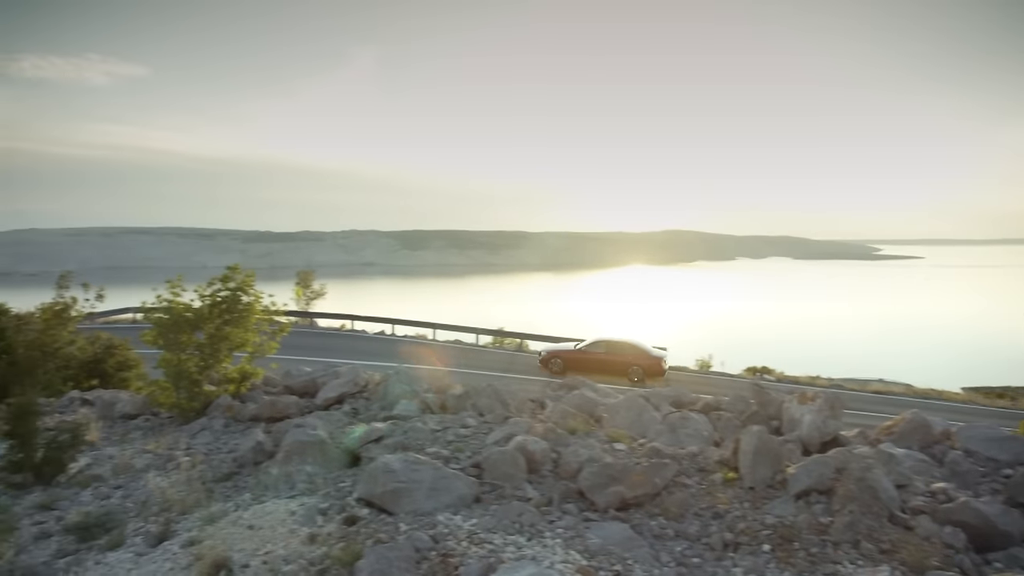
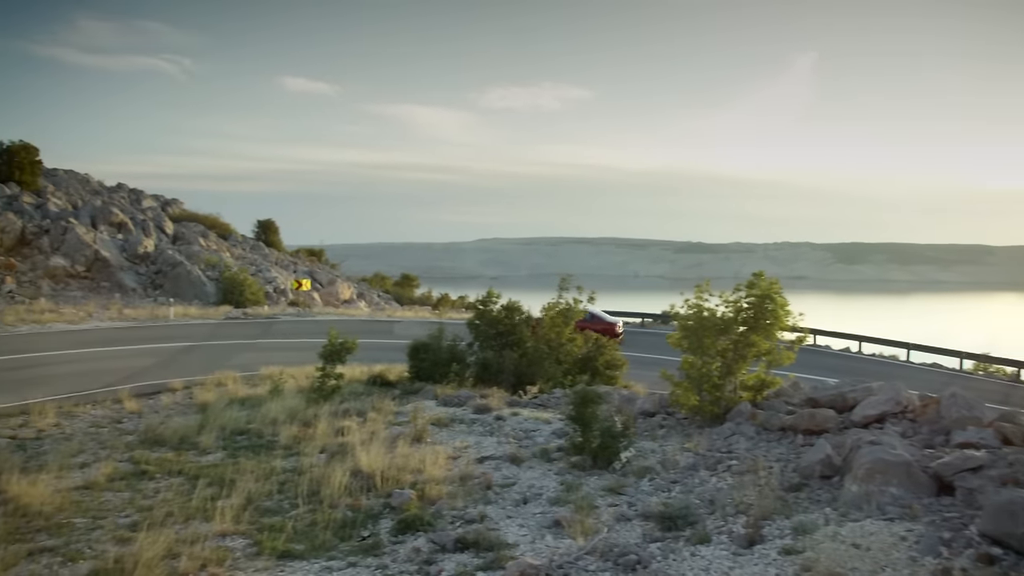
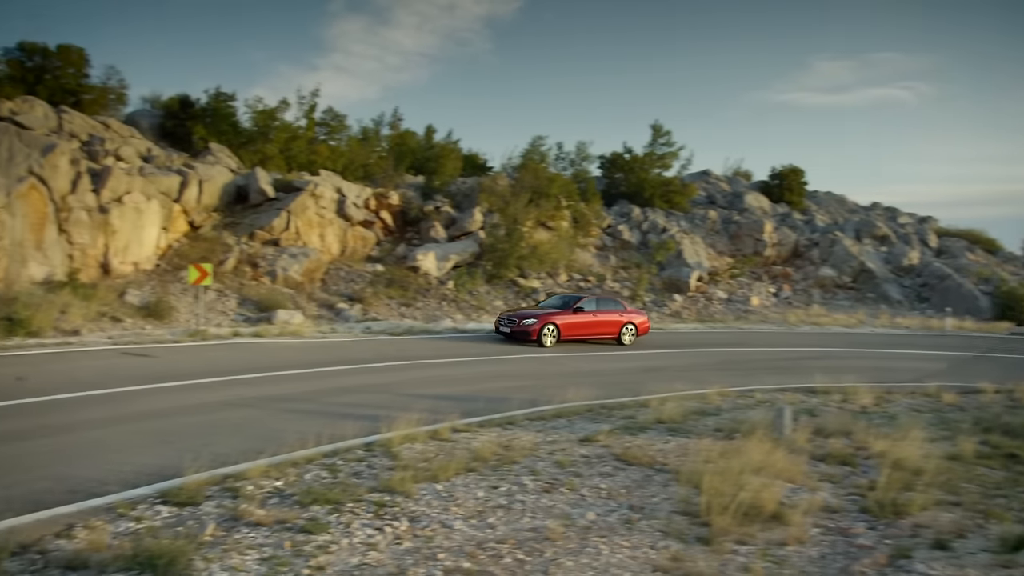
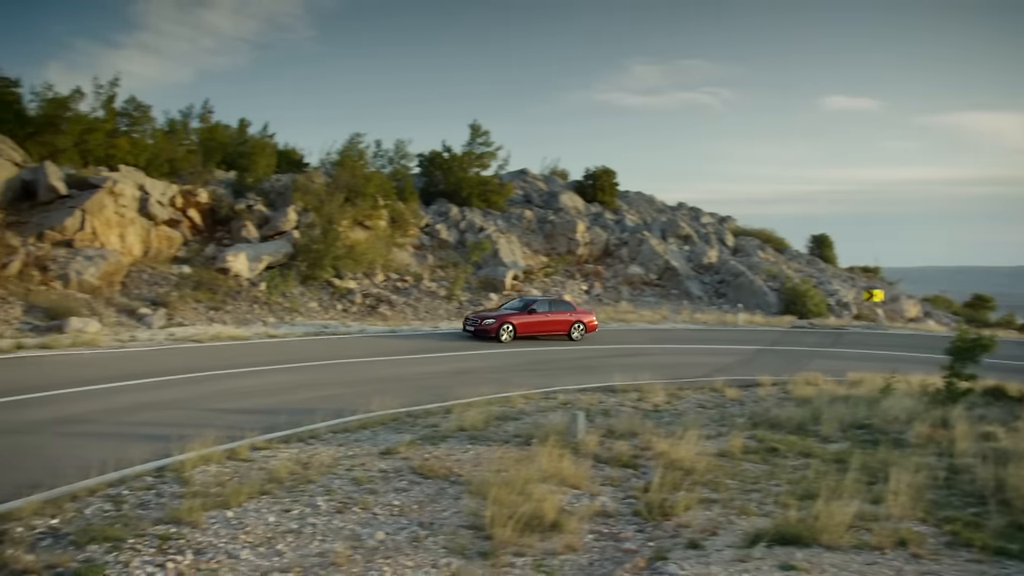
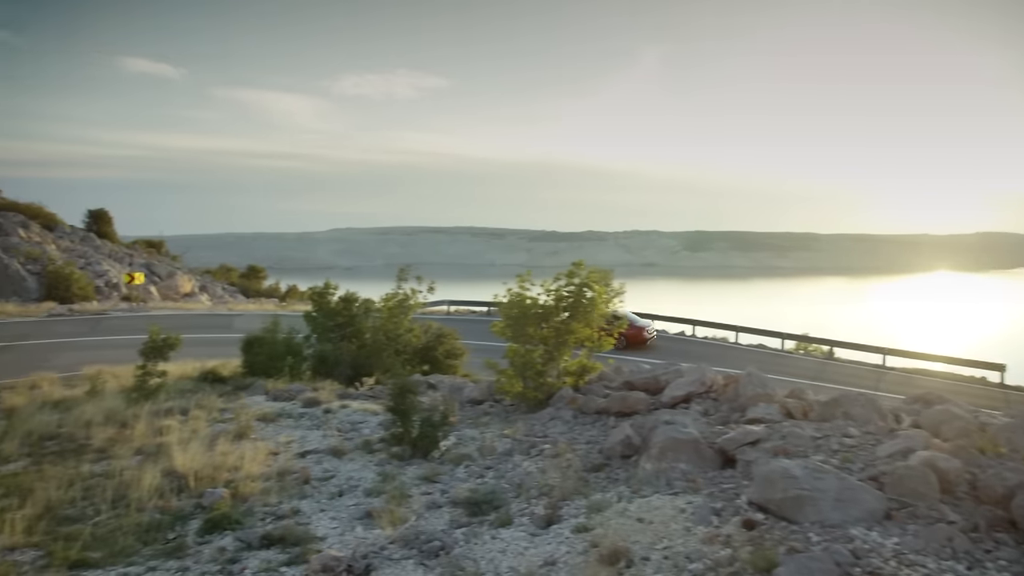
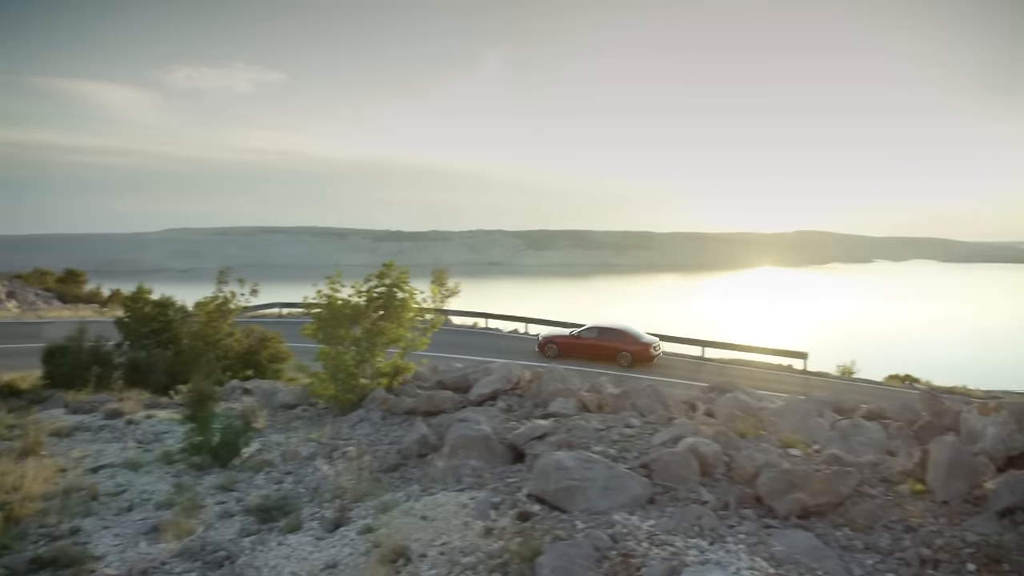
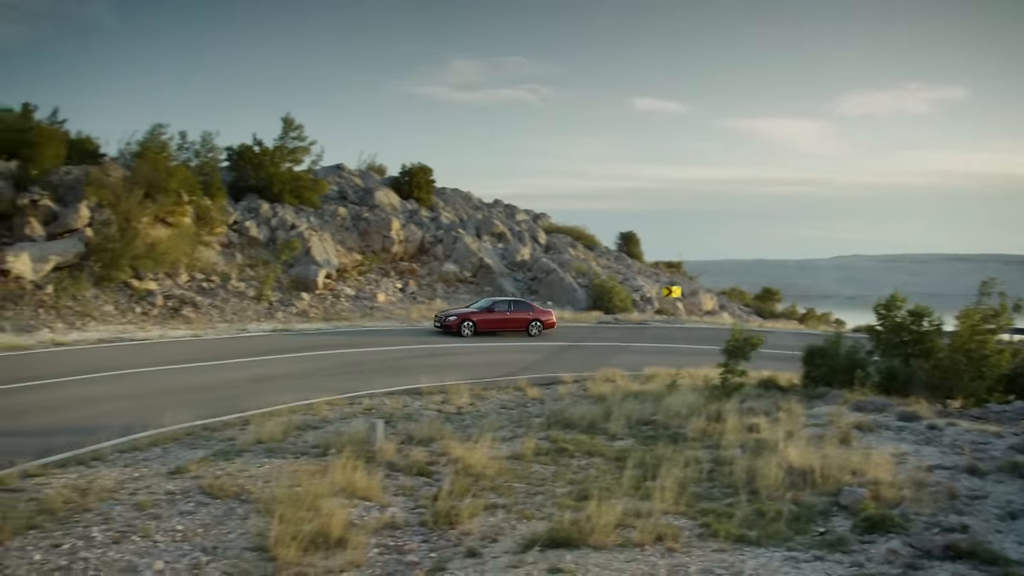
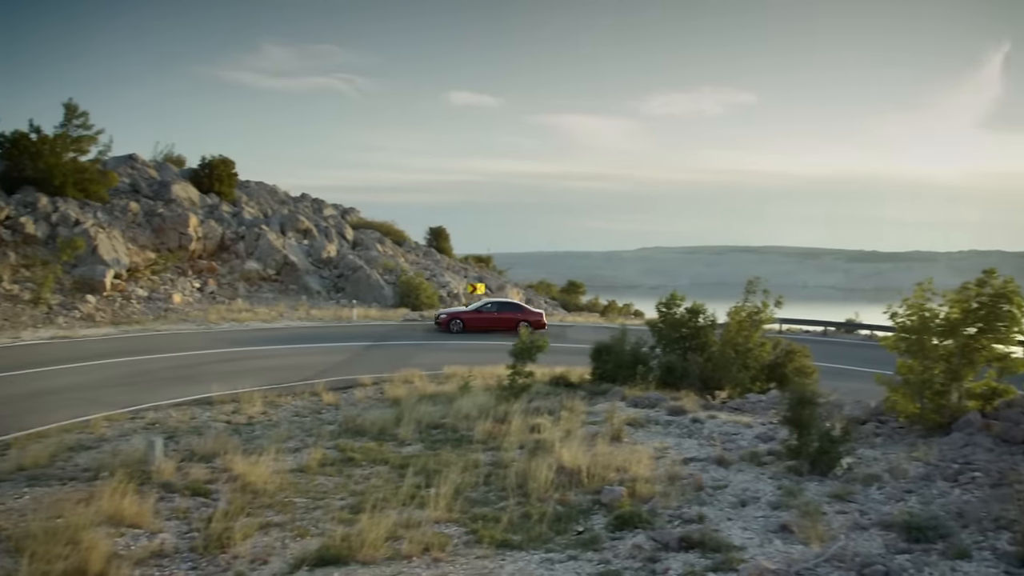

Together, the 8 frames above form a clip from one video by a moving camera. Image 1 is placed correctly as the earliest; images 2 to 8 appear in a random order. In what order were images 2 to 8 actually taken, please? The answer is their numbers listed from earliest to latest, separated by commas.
6, 5, 2, 8, 7, 4, 3
